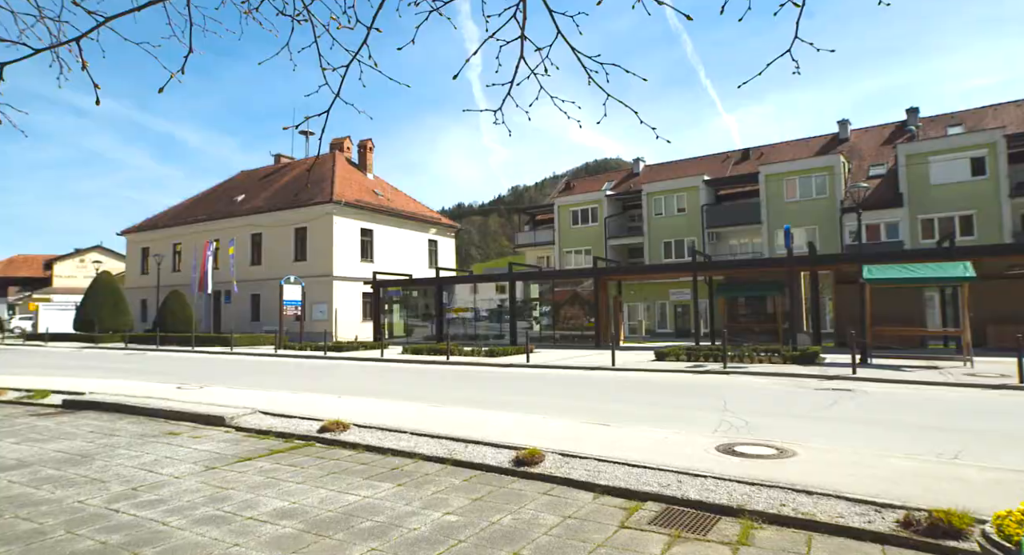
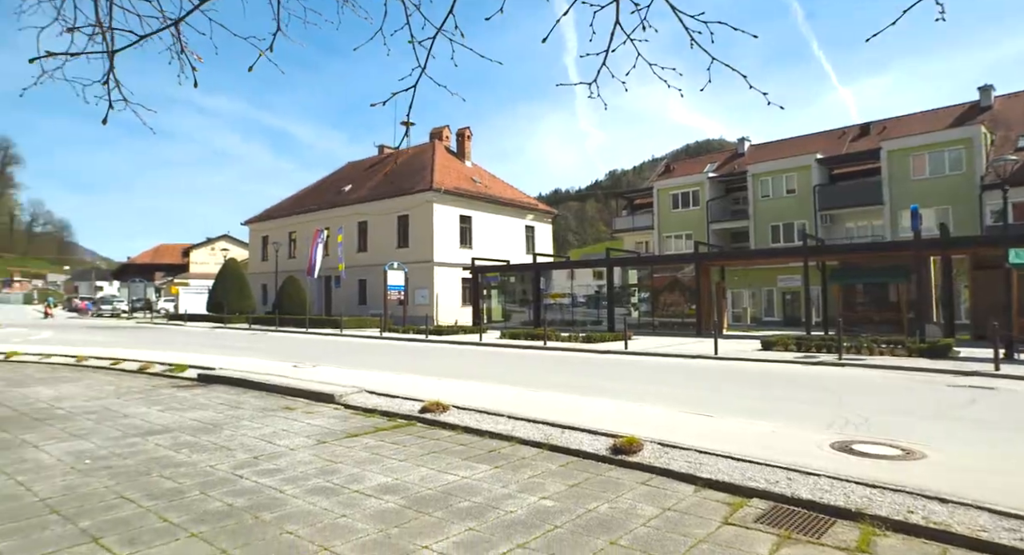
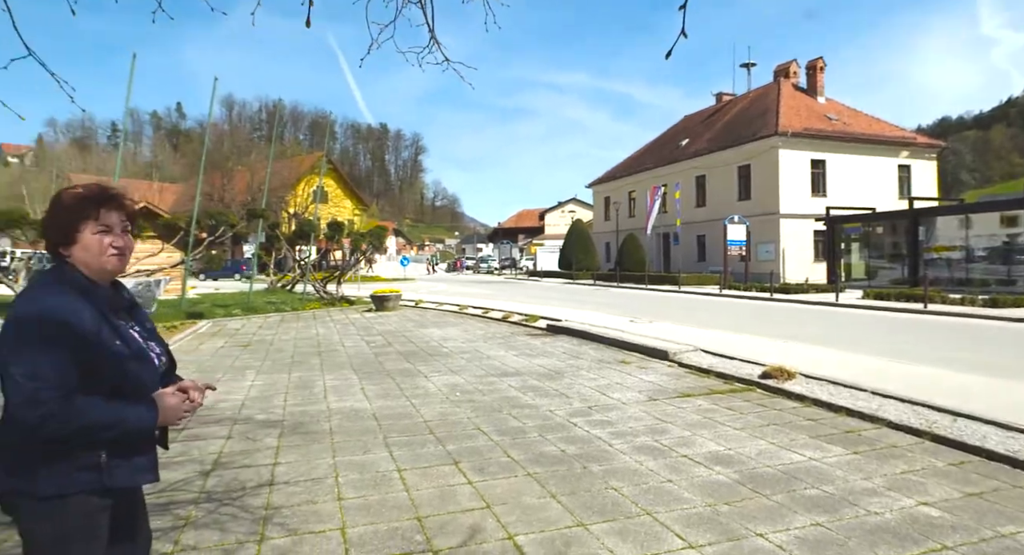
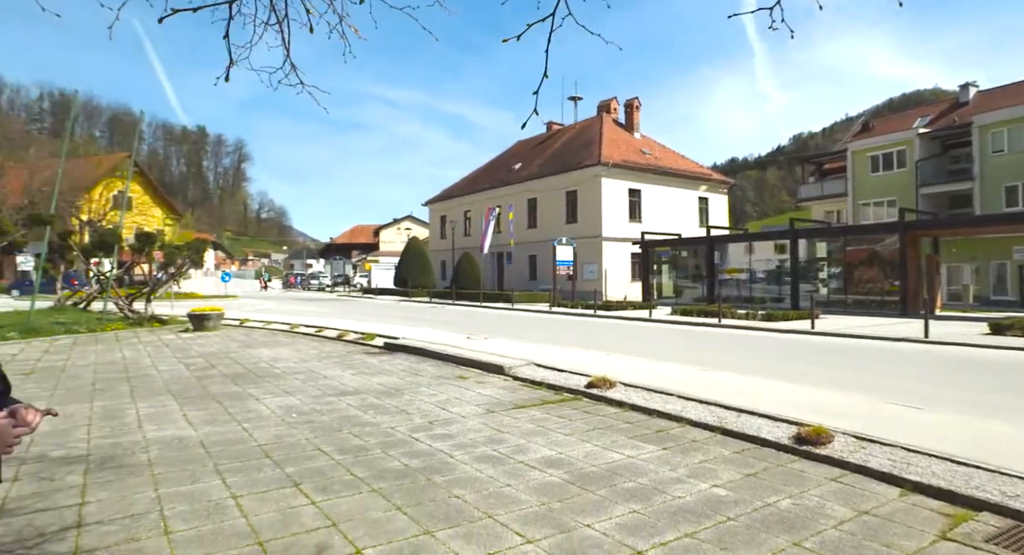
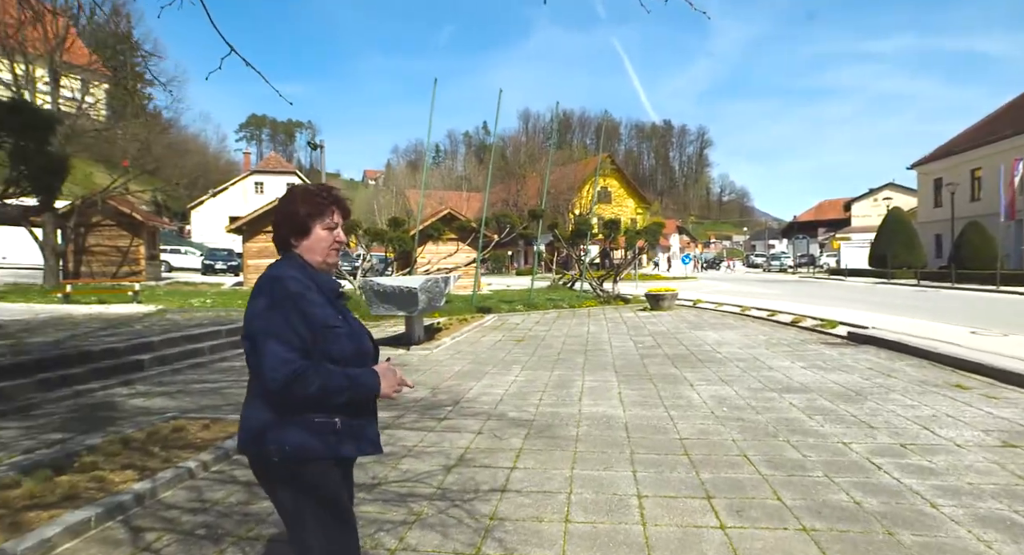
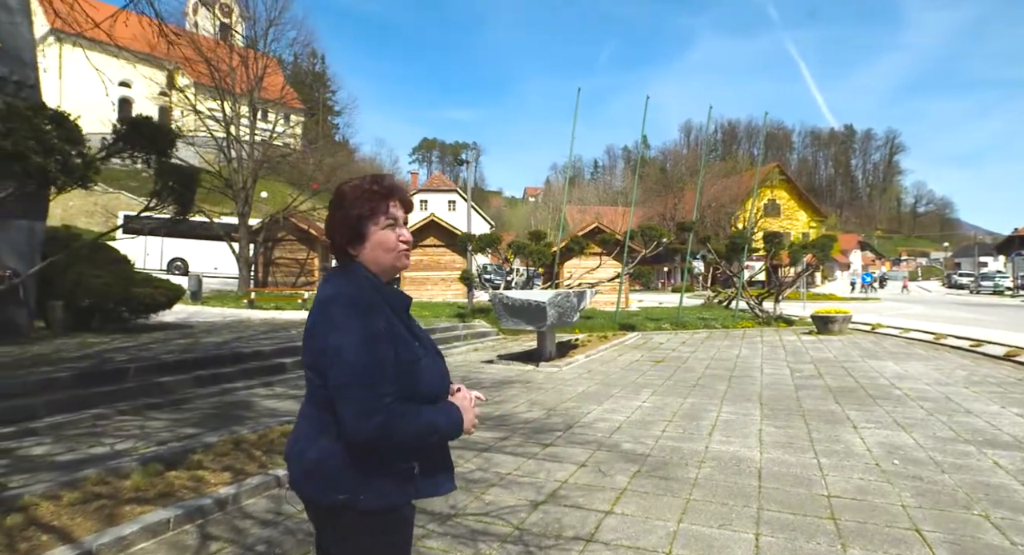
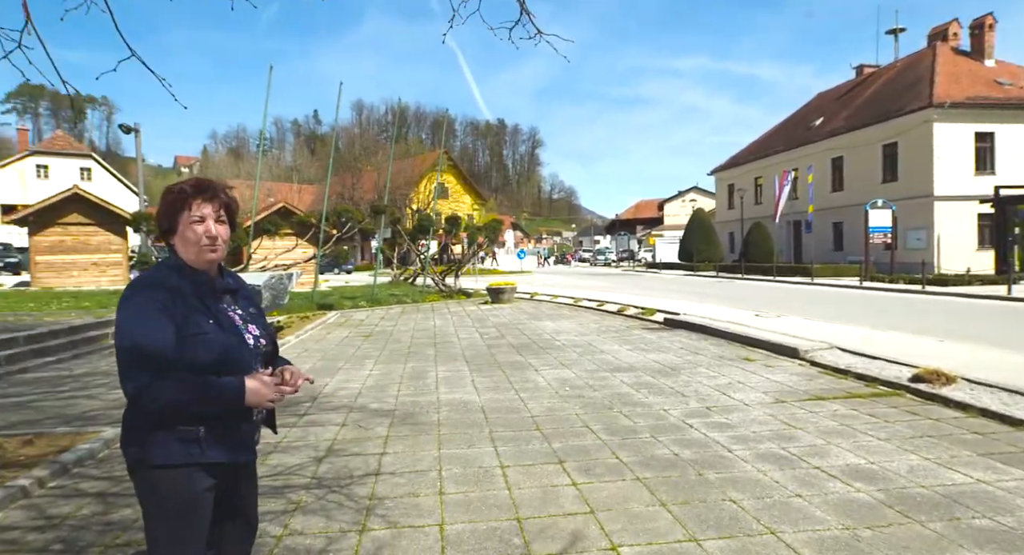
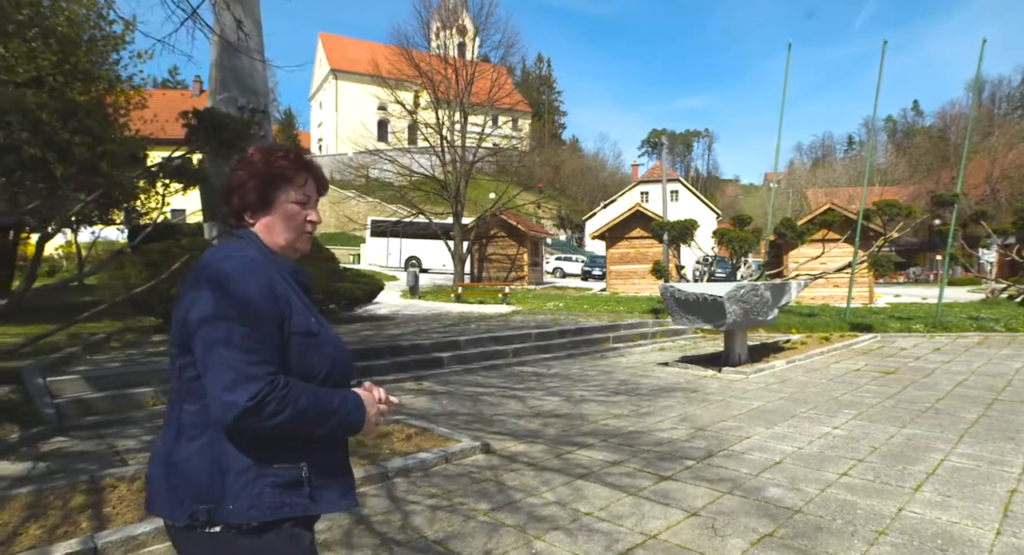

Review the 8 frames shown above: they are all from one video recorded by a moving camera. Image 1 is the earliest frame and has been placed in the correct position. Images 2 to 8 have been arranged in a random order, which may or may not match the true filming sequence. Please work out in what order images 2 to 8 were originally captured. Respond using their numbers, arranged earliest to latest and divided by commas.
2, 4, 3, 7, 5, 6, 8
